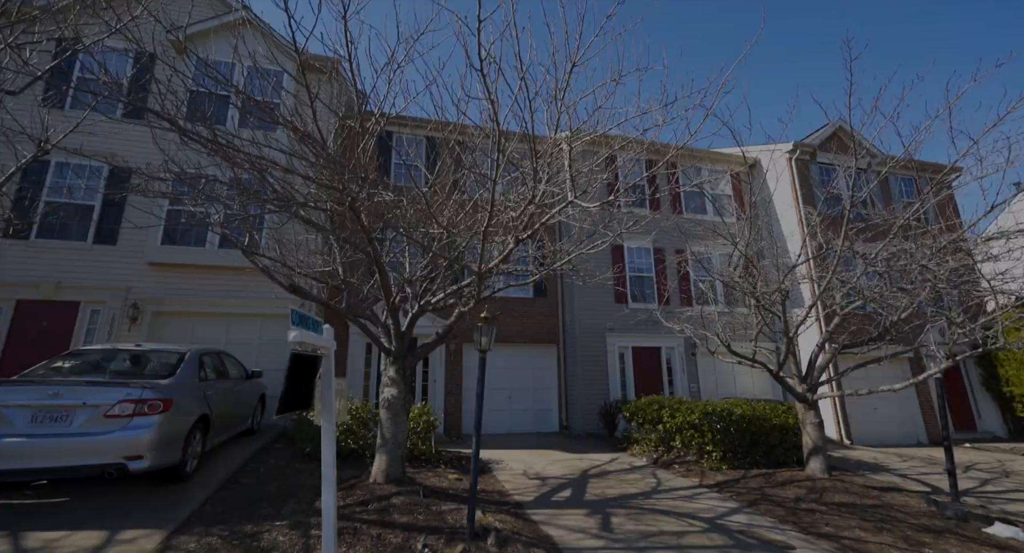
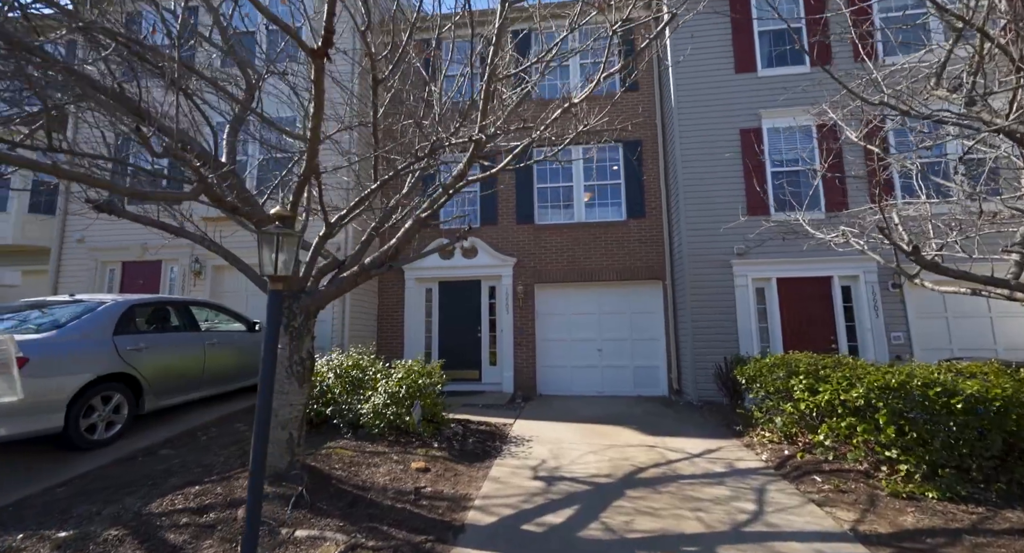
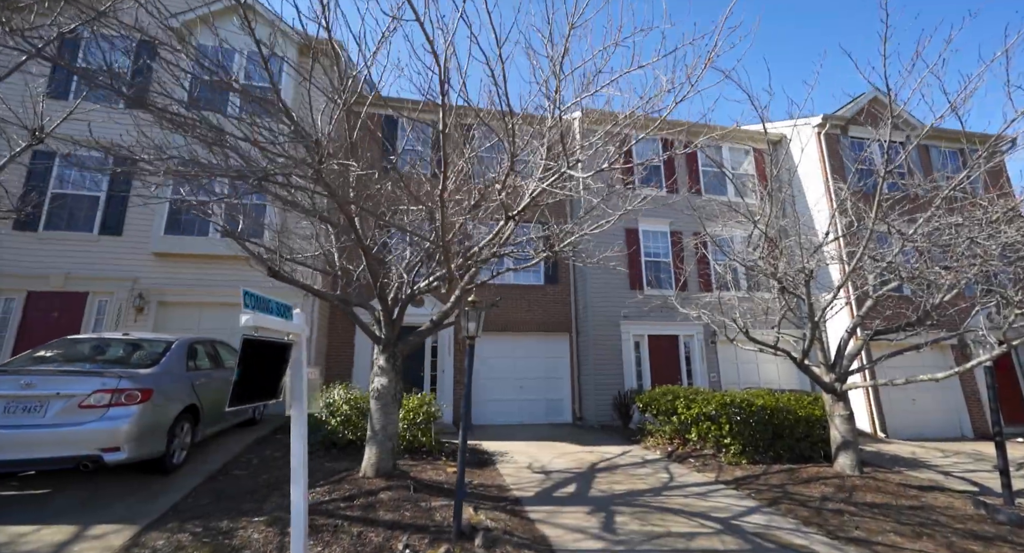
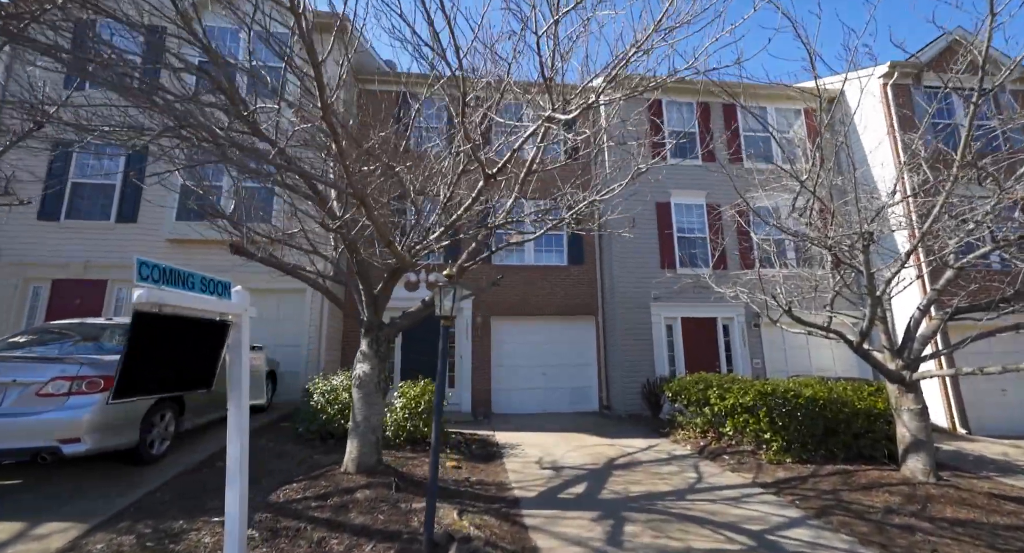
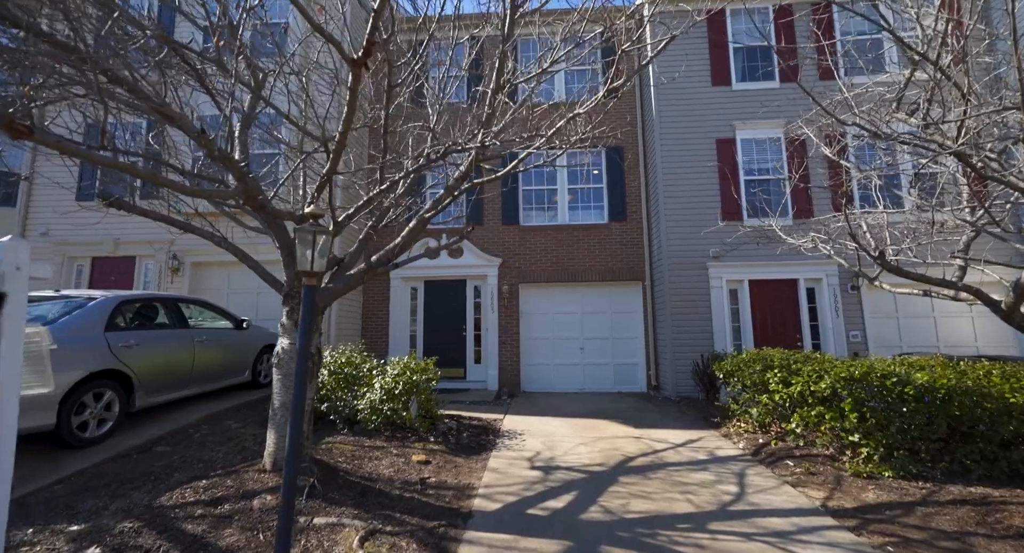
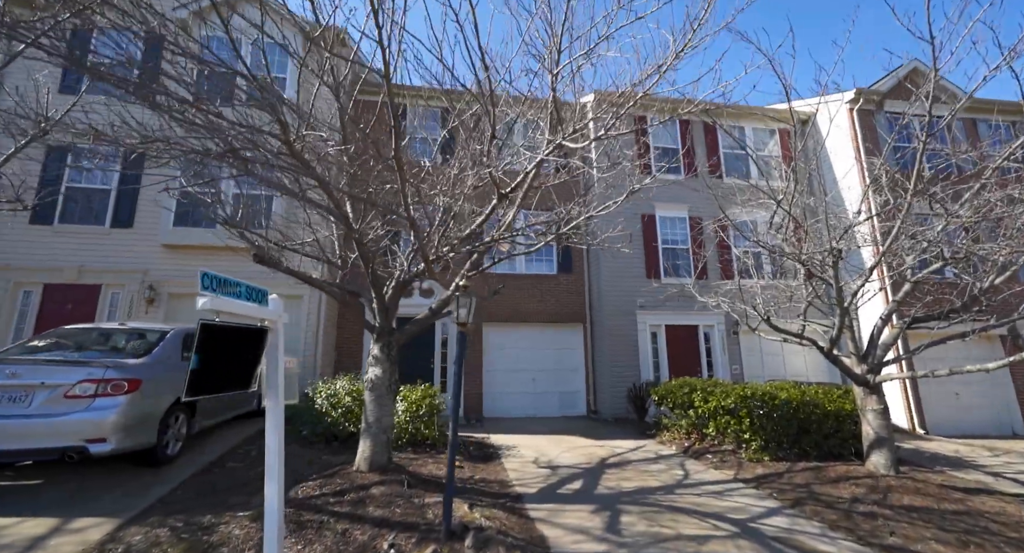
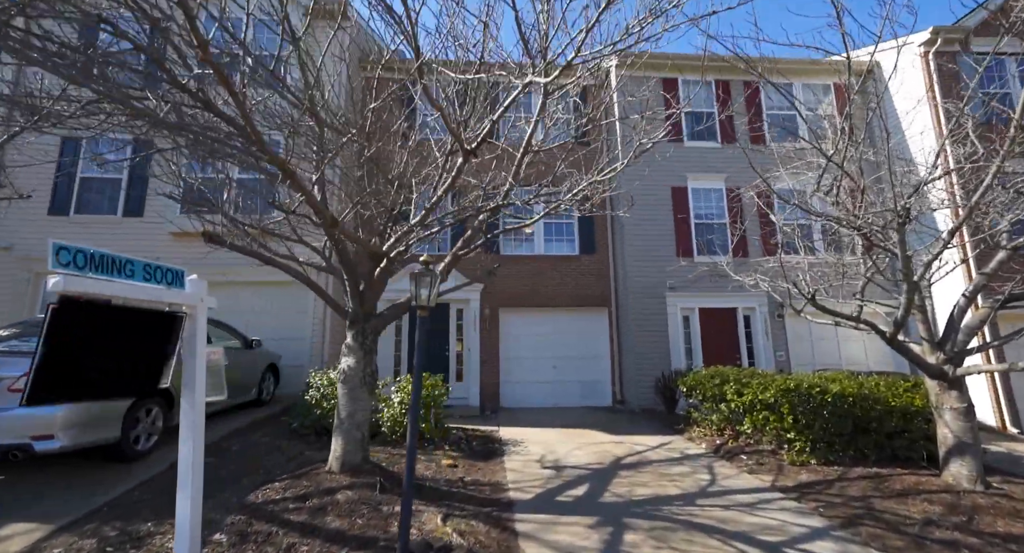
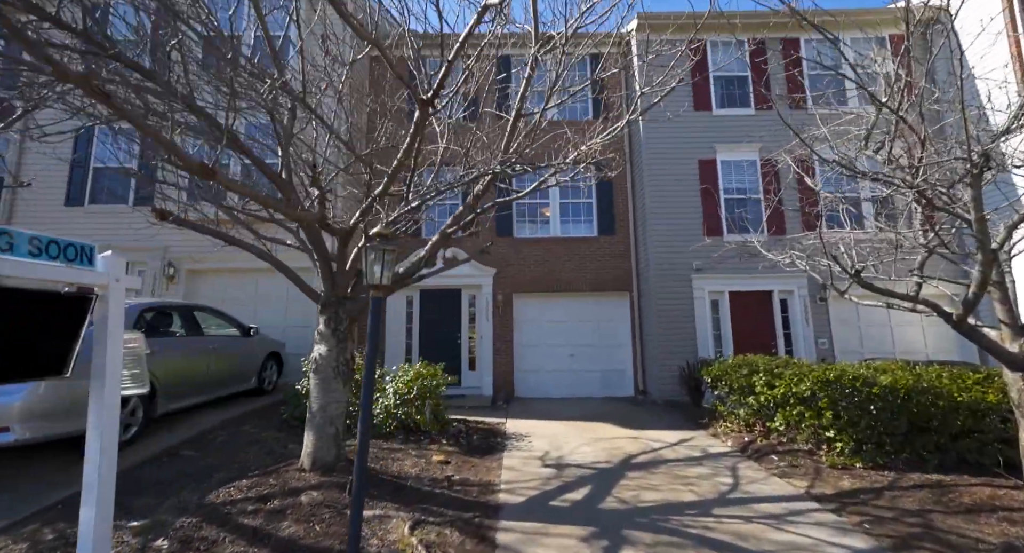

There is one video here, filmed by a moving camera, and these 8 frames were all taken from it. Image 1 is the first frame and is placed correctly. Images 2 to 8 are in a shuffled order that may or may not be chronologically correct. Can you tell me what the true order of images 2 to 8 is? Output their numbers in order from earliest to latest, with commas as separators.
3, 6, 4, 7, 8, 5, 2
